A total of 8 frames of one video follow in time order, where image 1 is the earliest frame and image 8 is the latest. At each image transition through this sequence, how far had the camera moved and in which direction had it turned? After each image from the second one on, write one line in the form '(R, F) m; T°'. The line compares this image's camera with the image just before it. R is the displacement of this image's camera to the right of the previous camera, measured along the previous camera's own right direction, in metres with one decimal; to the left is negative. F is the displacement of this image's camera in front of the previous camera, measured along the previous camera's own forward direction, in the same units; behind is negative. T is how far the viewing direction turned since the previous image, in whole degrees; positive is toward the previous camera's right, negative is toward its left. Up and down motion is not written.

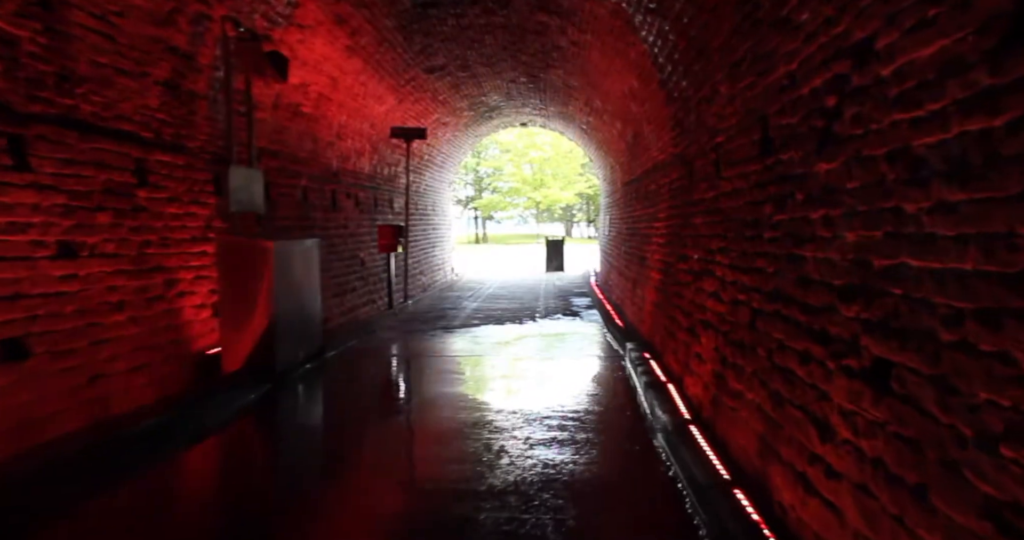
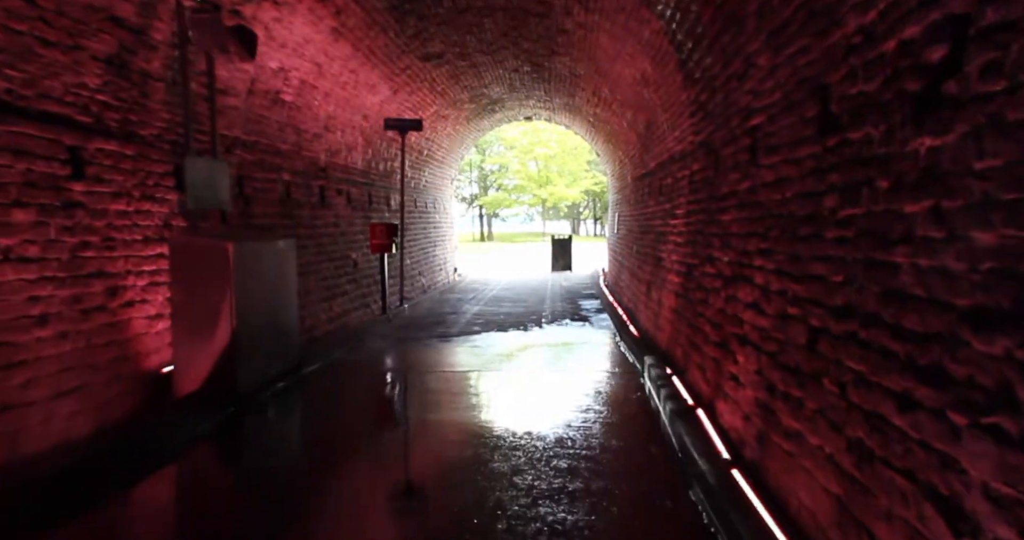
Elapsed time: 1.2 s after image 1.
(0.0, +0.7) m; -1°
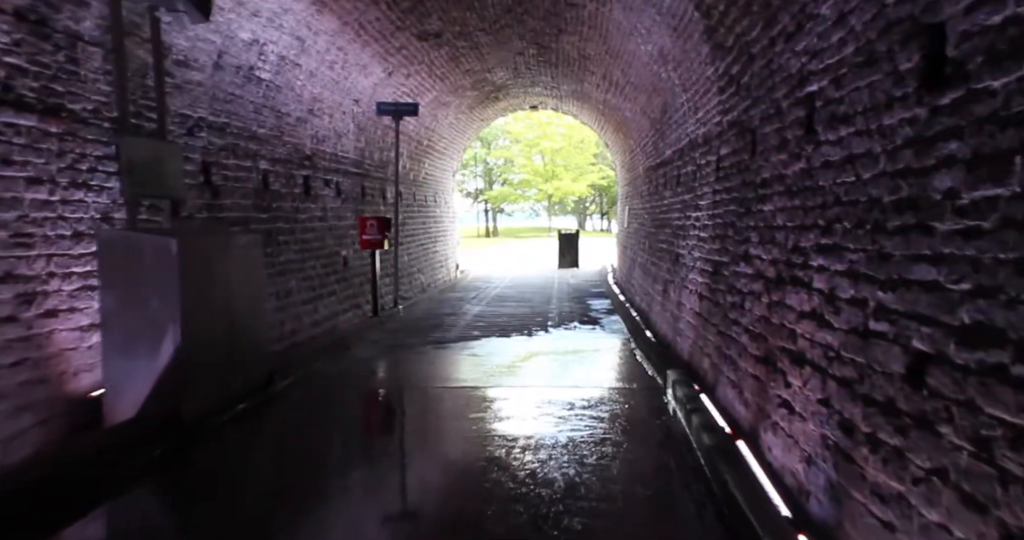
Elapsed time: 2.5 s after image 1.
(0.0, +0.7) m; -1°
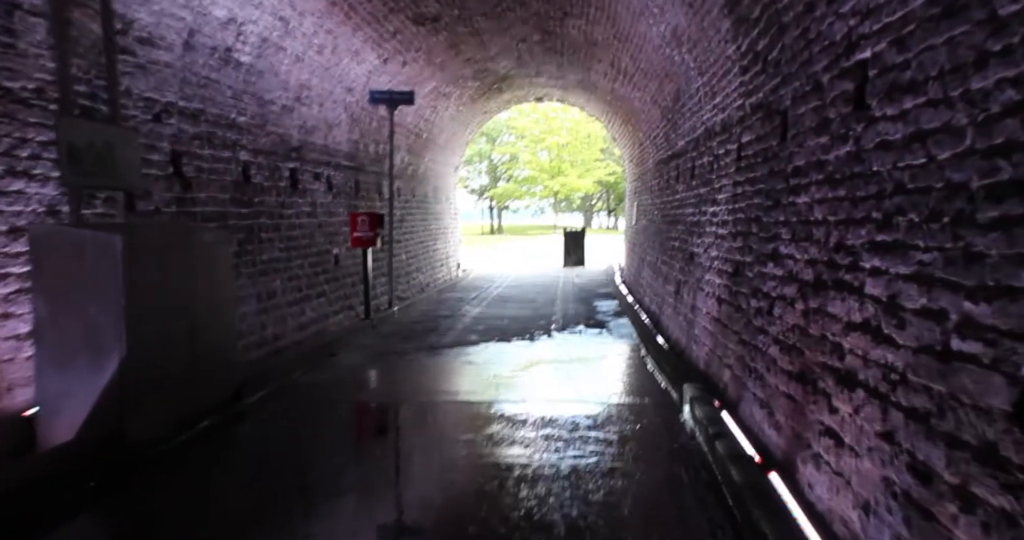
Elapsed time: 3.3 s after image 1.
(+0.1, +0.5) m; -1°
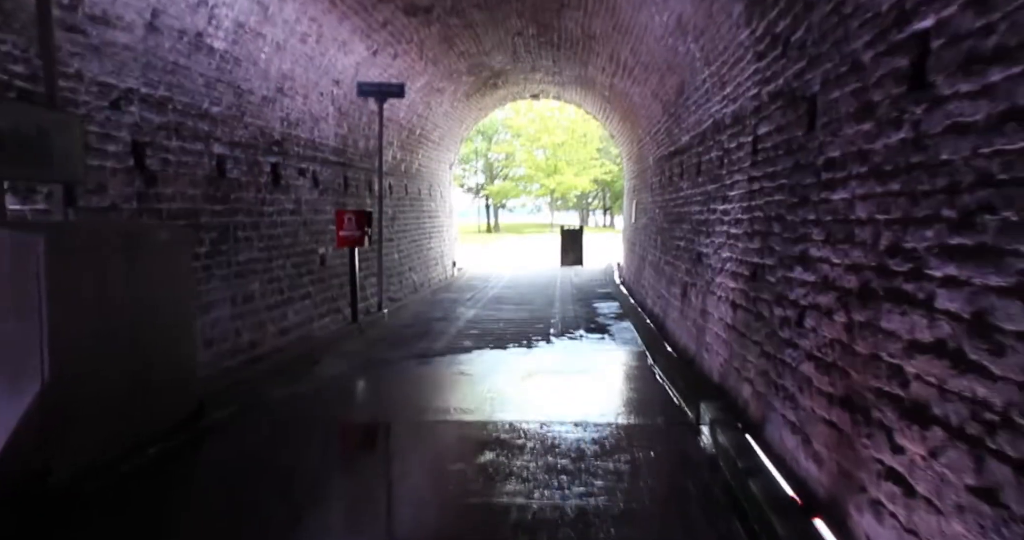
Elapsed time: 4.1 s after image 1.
(0.0, +0.4) m; 0°
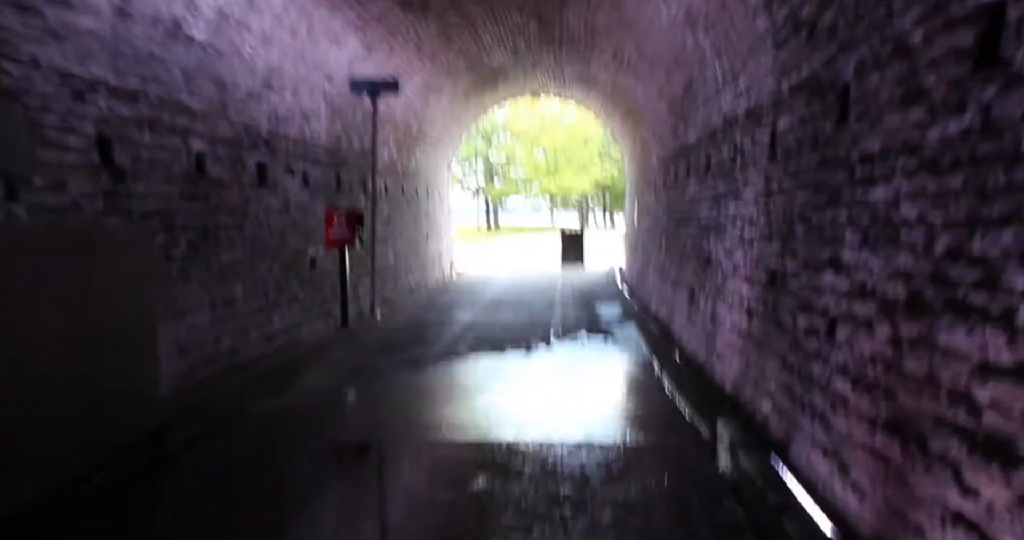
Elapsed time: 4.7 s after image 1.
(0.0, +0.3) m; 0°
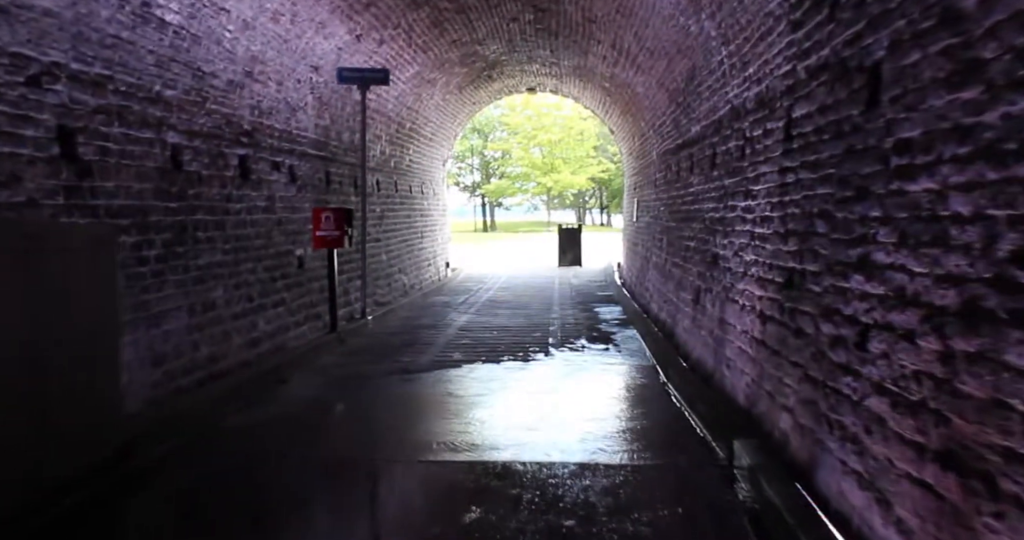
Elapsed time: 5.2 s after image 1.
(0.0, +0.3) m; 0°
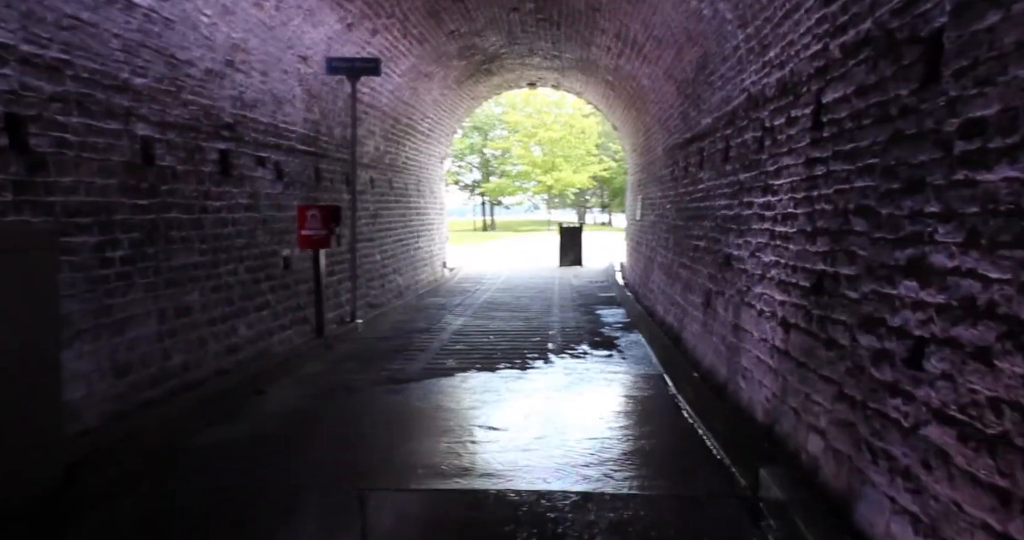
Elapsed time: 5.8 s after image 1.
(0.0, +0.4) m; 0°
